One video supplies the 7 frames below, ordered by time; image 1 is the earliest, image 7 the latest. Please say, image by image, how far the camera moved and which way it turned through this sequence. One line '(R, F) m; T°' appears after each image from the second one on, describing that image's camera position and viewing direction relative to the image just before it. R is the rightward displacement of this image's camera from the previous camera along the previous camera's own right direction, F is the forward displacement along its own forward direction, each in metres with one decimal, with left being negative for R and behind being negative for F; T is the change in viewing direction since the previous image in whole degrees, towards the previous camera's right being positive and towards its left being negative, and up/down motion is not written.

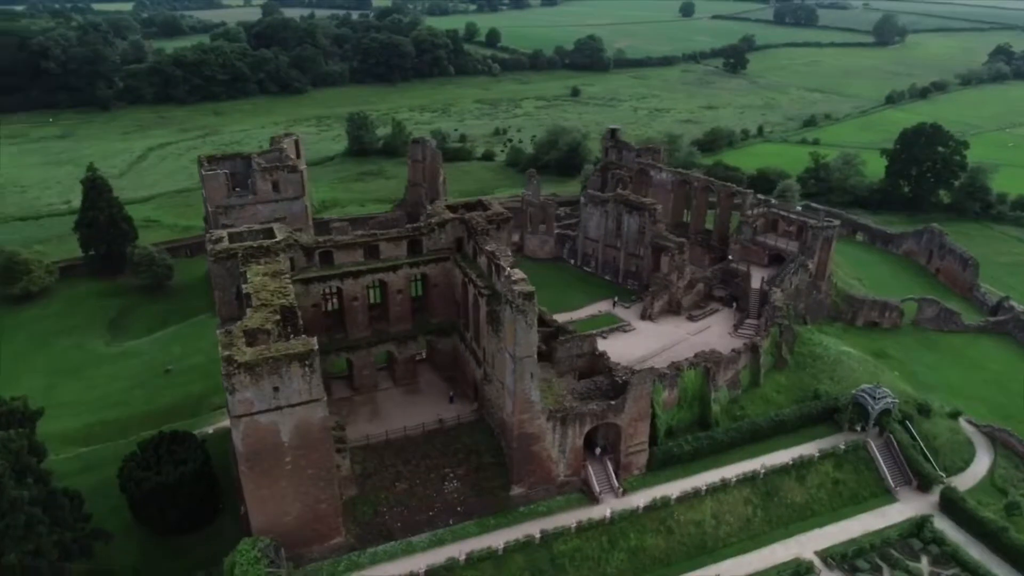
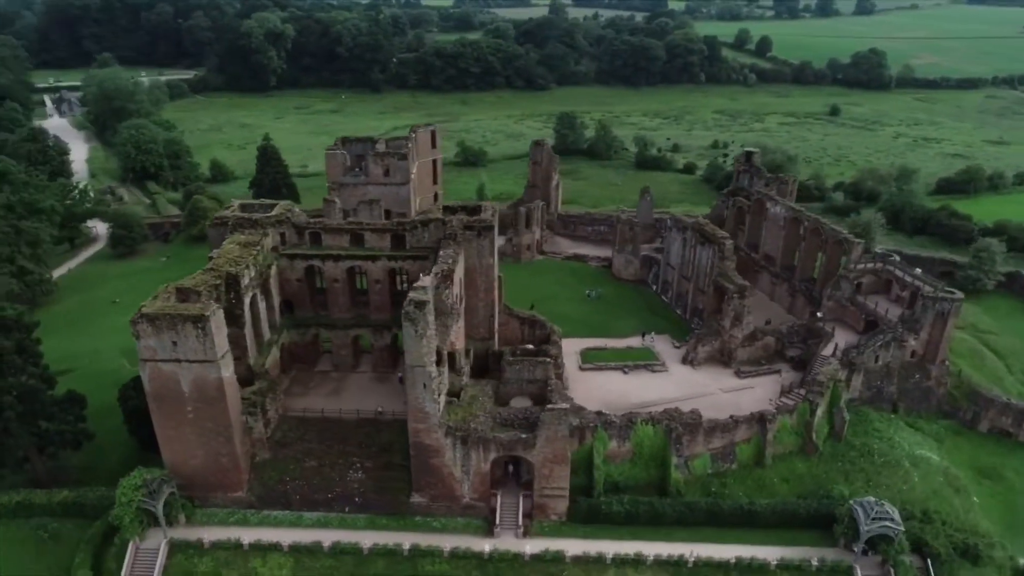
(+14.3, +3.9) m; -22°
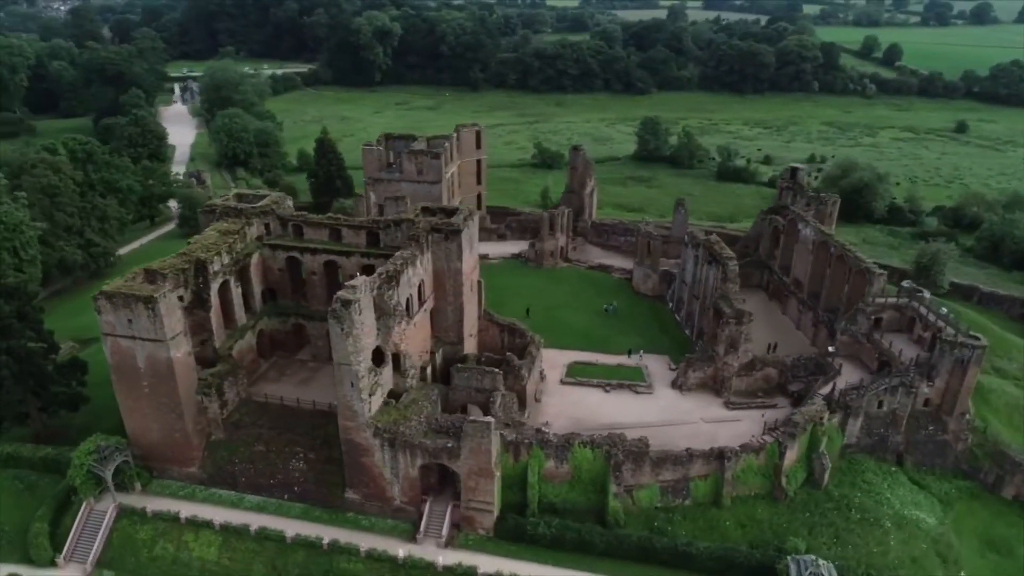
(+7.5, +1.3) m; -9°
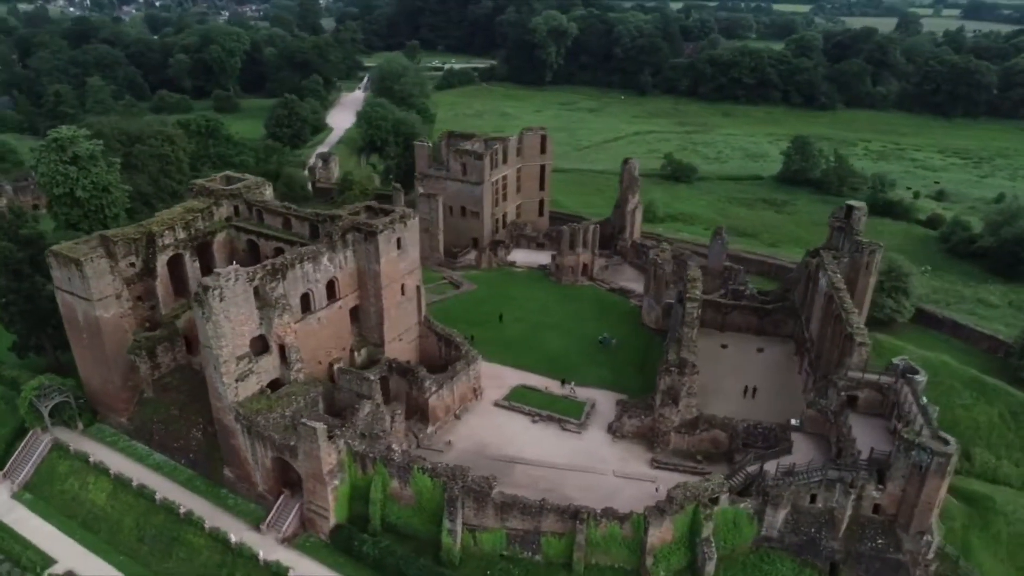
(+13.8, +3.7) m; -16°
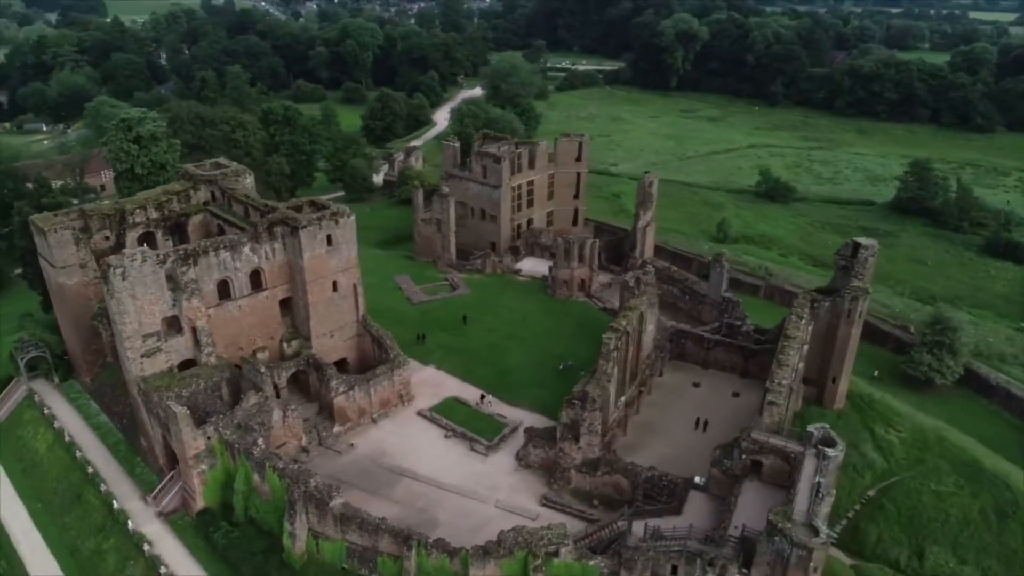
(+11.2, +2.7) m; -12°
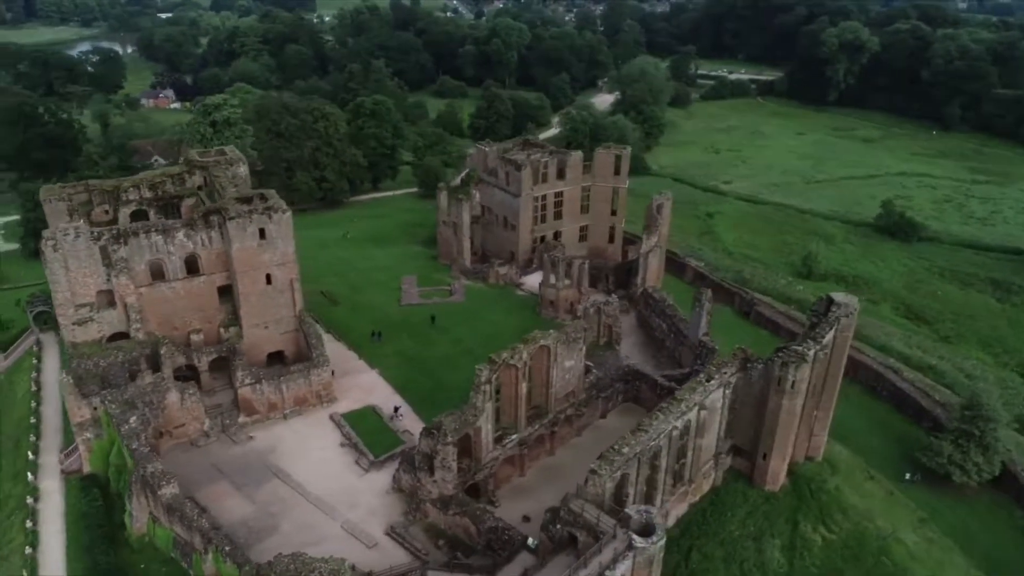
(+12.5, +3.7) m; -14°
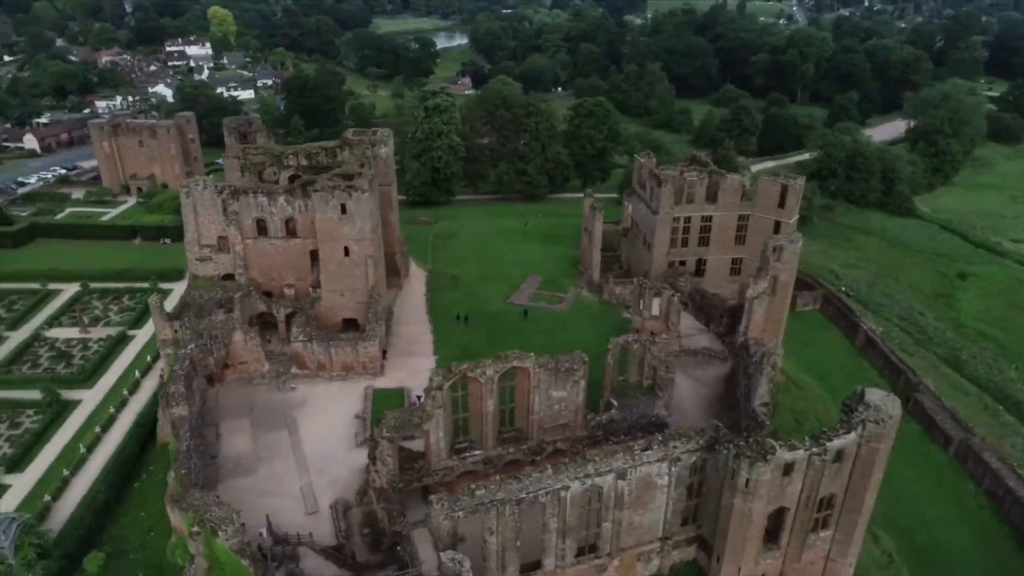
(+12.7, +4.2) m; -24°
